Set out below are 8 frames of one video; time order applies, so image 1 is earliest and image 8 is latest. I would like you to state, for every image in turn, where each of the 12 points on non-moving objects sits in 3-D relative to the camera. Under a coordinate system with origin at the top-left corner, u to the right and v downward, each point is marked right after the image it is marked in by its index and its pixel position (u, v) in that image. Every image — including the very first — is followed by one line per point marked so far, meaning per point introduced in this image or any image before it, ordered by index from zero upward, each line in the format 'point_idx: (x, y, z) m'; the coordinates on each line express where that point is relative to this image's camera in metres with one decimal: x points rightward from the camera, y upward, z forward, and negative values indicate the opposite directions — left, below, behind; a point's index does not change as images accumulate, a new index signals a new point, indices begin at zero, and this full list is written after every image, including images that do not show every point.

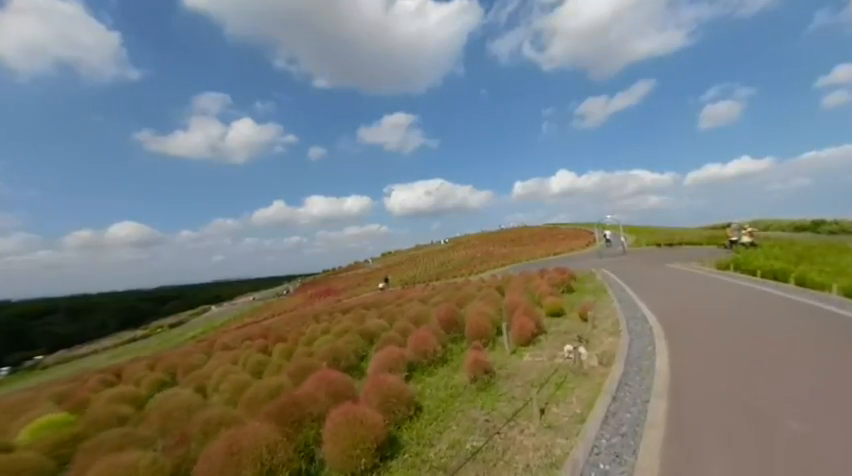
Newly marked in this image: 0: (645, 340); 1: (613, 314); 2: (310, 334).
0: (+5.5, -2.6, +12.0) m
1: (+6.1, -2.5, +15.5) m
2: (-4.5, -3.7, +18.0) m
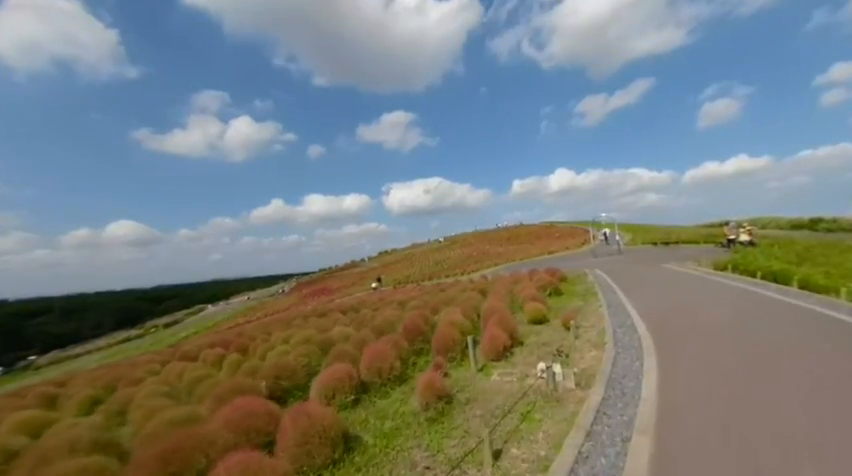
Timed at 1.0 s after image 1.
0: (+4.6, -2.6, +10.6) m
1: (+5.1, -2.5, +14.1) m
2: (-5.5, -3.7, +16.6) m
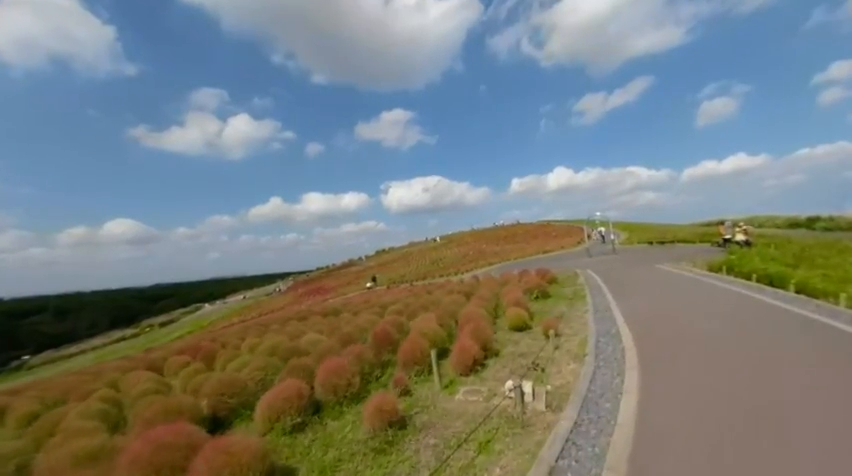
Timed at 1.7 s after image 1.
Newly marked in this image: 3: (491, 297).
0: (+3.8, -2.7, +9.7) m
1: (+4.3, -2.5, +13.2) m
2: (-6.2, -3.7, +15.7) m
3: (+2.6, -2.4, +19.2) m
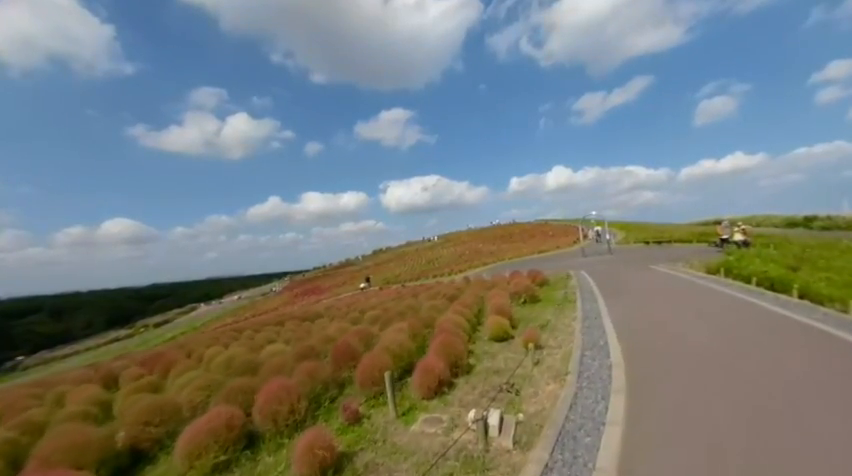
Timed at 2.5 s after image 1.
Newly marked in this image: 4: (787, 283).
0: (+3.0, -2.7, +8.5) m
1: (+3.5, -2.6, +12.0) m
2: (-7.0, -3.8, +14.4) m
3: (+1.8, -2.5, +18.0) m
4: (+12.9, -1.6, +17.1) m
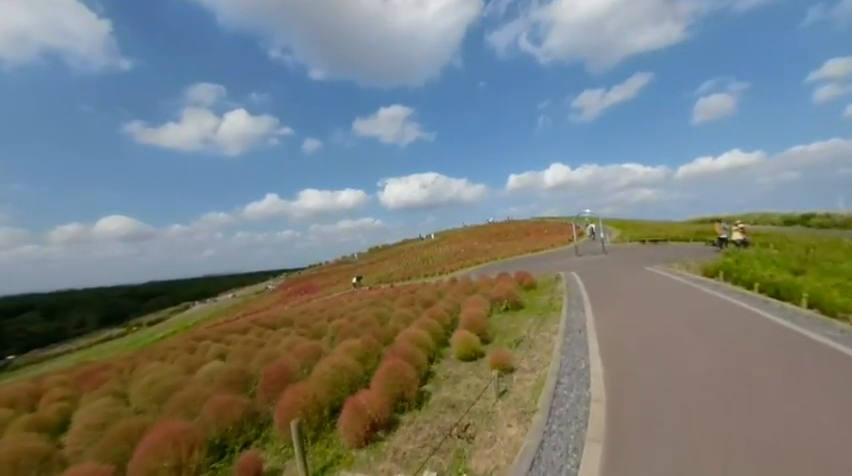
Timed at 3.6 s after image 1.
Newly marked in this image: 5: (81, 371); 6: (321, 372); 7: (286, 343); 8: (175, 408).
0: (+2.0, -2.8, +6.7) m
1: (+2.5, -2.7, +10.3) m
2: (-8.1, -3.9, +12.7) m
3: (+0.7, -2.5, +16.2) m
4: (+11.9, -1.6, +15.4) m
5: (-13.9, -5.4, +19.2) m
6: (-2.0, -2.5, +9.0) m
7: (-4.1, -3.1, +13.9) m
8: (-4.5, -3.0, +8.5) m
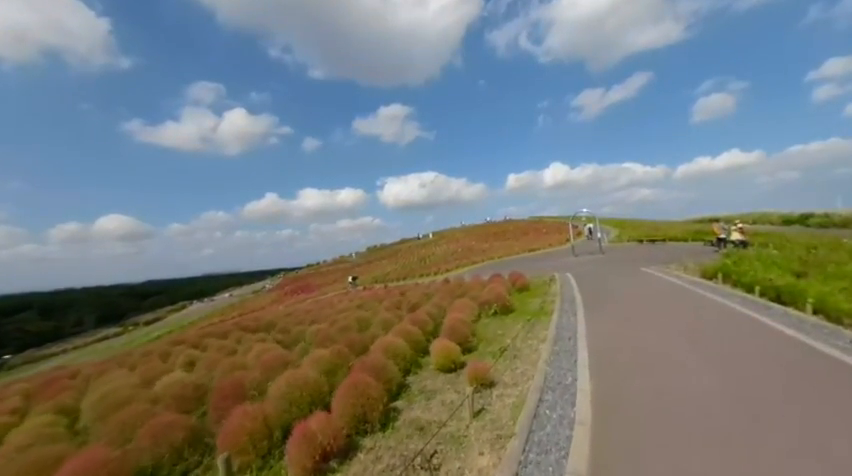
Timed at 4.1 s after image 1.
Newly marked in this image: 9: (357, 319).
0: (+1.5, -2.9, +5.9) m
1: (+2.0, -2.7, +9.4) m
2: (-8.6, -3.9, +11.8) m
3: (+0.2, -2.6, +15.4) m
4: (+11.3, -1.7, +14.5) m
5: (-14.4, -5.4, +18.3) m
6: (-2.5, -2.6, +8.1) m
7: (-4.6, -3.1, +13.0) m
8: (-5.0, -3.0, +7.7) m
9: (-2.4, -2.9, +16.9) m
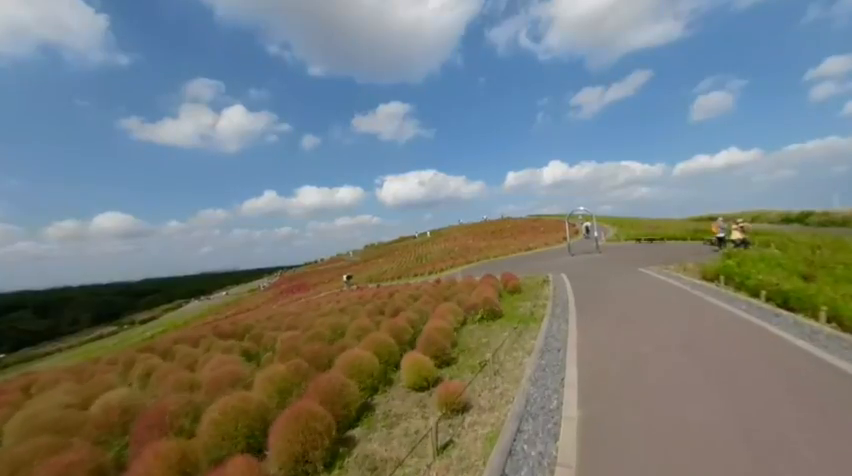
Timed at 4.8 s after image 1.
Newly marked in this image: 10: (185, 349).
0: (+0.9, -2.9, +4.7) m
1: (+1.4, -2.8, +8.2) m
2: (-9.2, -3.9, +10.6) m
3: (-0.4, -2.6, +14.2) m
4: (+10.7, -1.7, +13.4) m
5: (-15.1, -5.4, +17.1) m
6: (-3.1, -2.6, +6.9) m
7: (-5.2, -3.1, +11.8) m
8: (-5.6, -3.0, +6.4) m
9: (-3.1, -2.9, +15.7) m
10: (-8.3, -3.9, +16.6) m
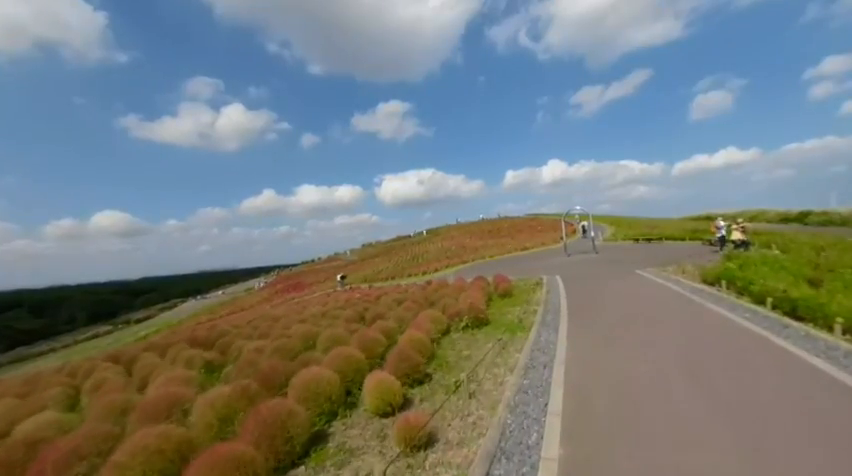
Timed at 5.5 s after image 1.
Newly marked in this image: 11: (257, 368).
0: (+0.3, -3.0, +3.6) m
1: (+0.8, -2.9, +7.1) m
2: (-9.9, -4.0, +9.4) m
3: (-1.1, -2.6, +13.1) m
4: (+10.1, -1.8, +12.3) m
5: (-15.7, -5.4, +15.9) m
6: (-3.7, -2.7, +5.7) m
7: (-5.8, -3.2, +10.7) m
8: (-6.2, -3.1, +5.3) m
9: (-3.7, -3.0, +14.6) m
10: (-8.9, -4.0, +15.5) m
11: (-3.6, -2.8, +10.4) m
